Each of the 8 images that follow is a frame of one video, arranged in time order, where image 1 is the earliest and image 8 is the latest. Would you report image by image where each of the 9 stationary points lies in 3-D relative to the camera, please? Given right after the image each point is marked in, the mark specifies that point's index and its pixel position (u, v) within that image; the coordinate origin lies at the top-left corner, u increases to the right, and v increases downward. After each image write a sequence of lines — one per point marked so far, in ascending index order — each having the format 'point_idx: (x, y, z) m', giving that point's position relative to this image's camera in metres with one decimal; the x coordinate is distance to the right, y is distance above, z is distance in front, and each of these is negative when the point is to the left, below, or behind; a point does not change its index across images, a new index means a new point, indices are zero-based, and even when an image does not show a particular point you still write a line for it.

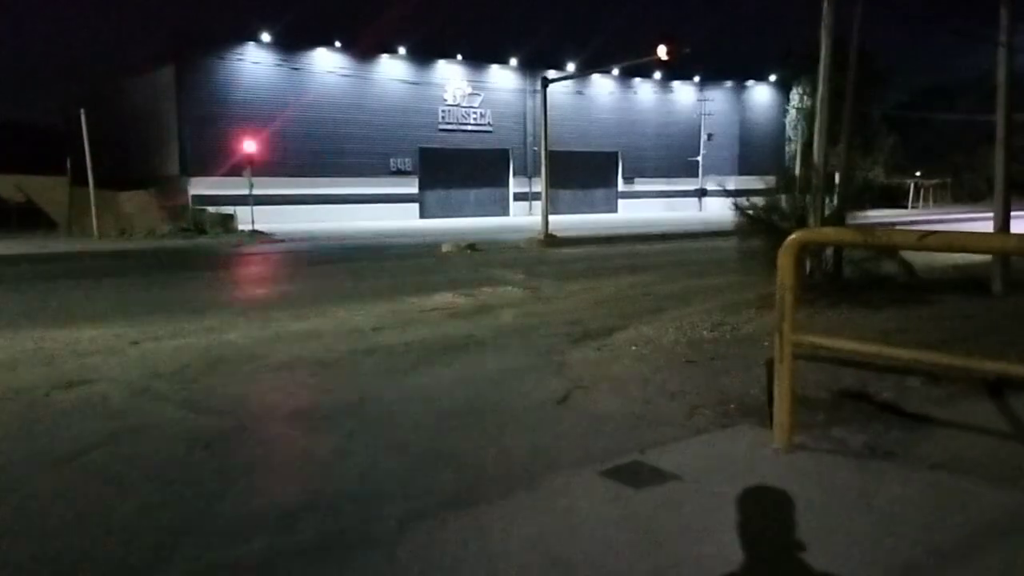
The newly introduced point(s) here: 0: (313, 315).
0: (-3.1, -0.5, +13.7) m
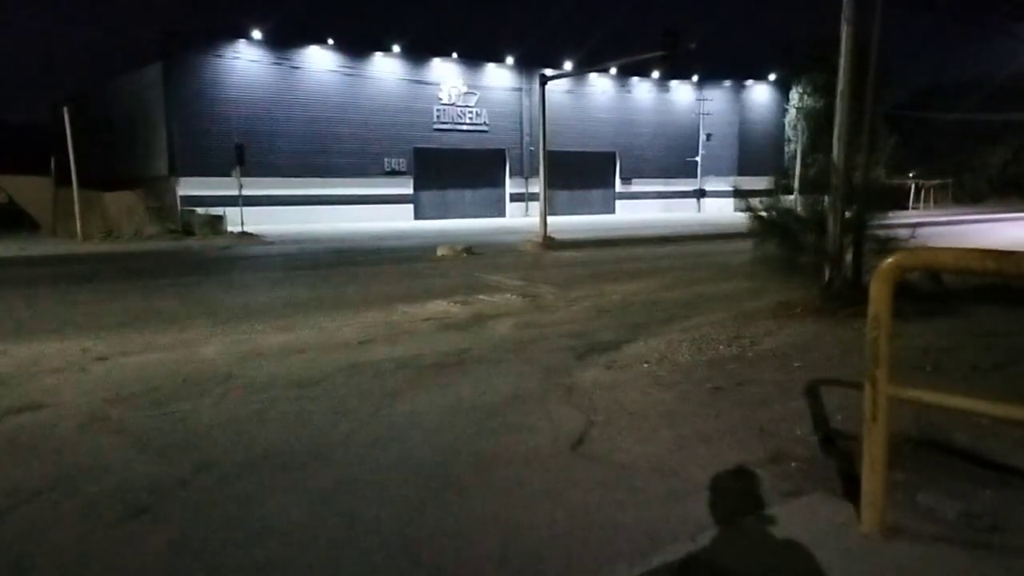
0: (-3.1, -0.6, +12.7) m
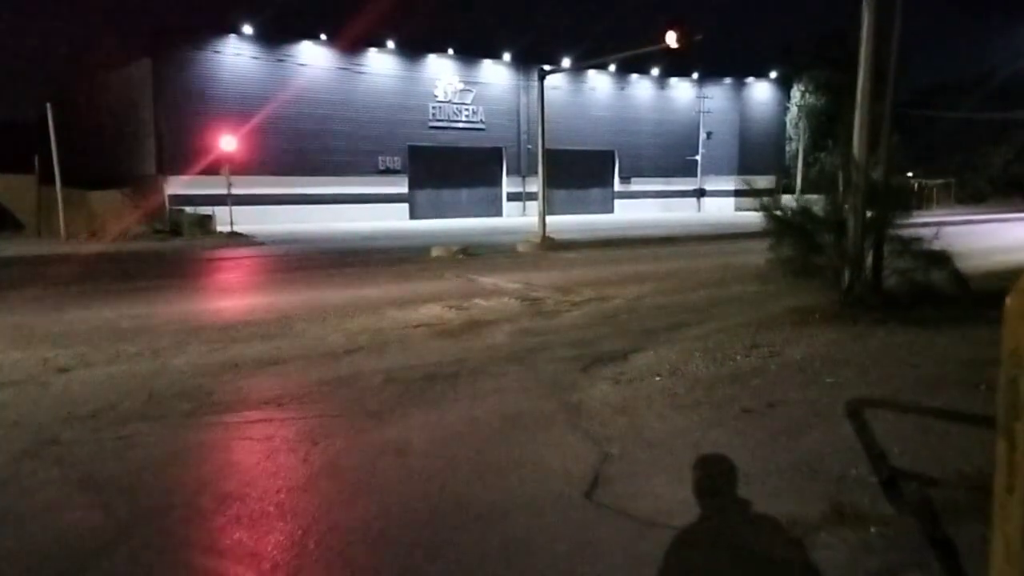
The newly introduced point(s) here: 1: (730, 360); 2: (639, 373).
0: (-3.1, -0.6, +11.8) m
1: (+2.4, -0.8, +9.5) m
2: (+1.3, -0.9, +9.2) m
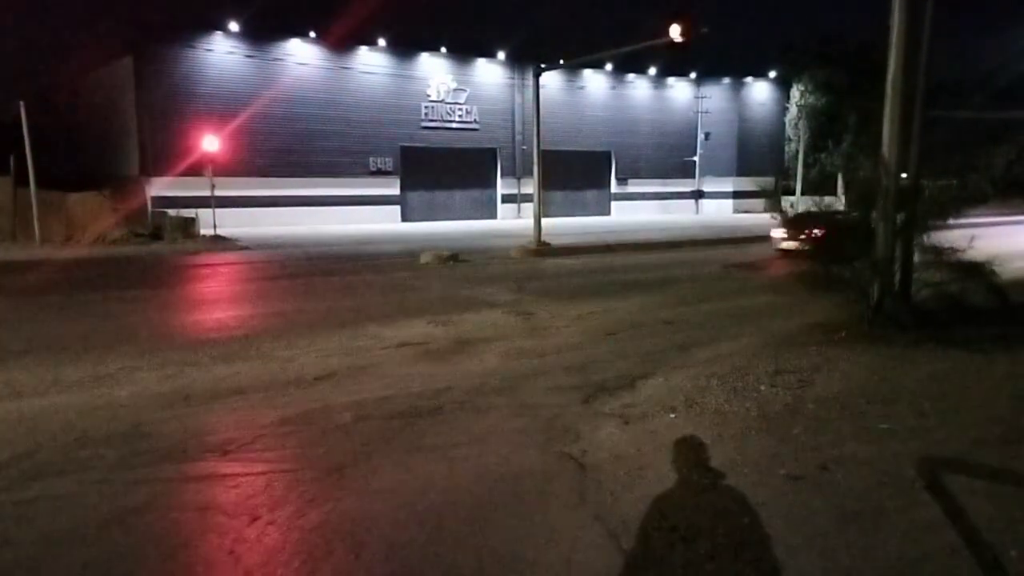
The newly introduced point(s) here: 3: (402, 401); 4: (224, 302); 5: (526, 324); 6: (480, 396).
0: (-3.2, -0.8, +10.5) m
1: (+2.3, -1.0, +8.2) m
2: (+1.2, -1.1, +8.0) m
3: (-1.0, -1.1, +8.3) m
4: (-5.0, -0.3, +15.9) m
5: (+0.2, -0.5, +12.8) m
6: (-0.3, -1.0, +8.5) m
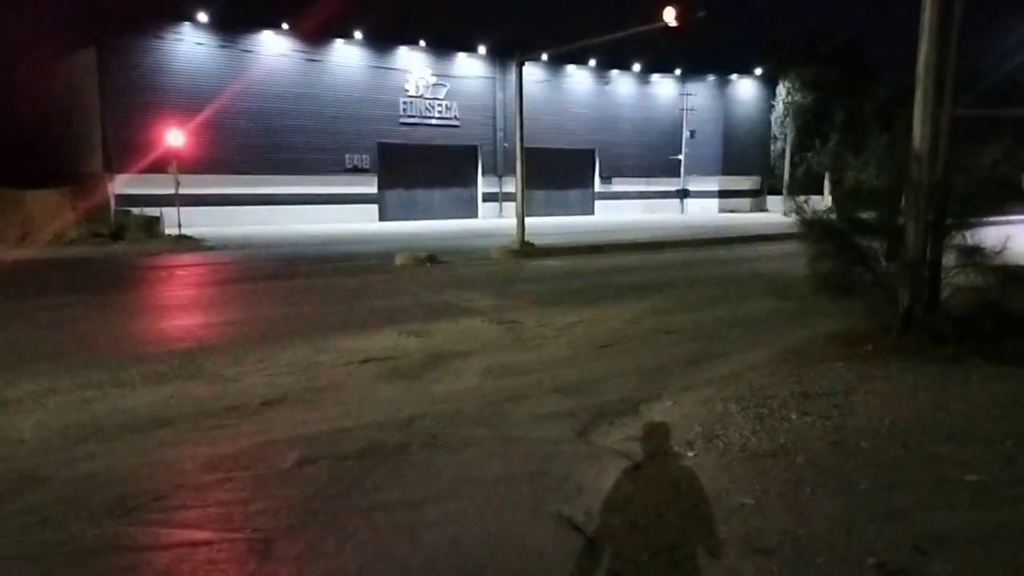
0: (-3.4, -0.9, +9.1) m
1: (+2.2, -1.0, +6.8) m
2: (+1.1, -1.2, +6.6) m
3: (-1.2, -1.1, +6.9) m
4: (-5.3, -0.3, +14.4) m
5: (0.0, -0.6, +11.4) m
6: (-0.4, -1.1, +7.1) m
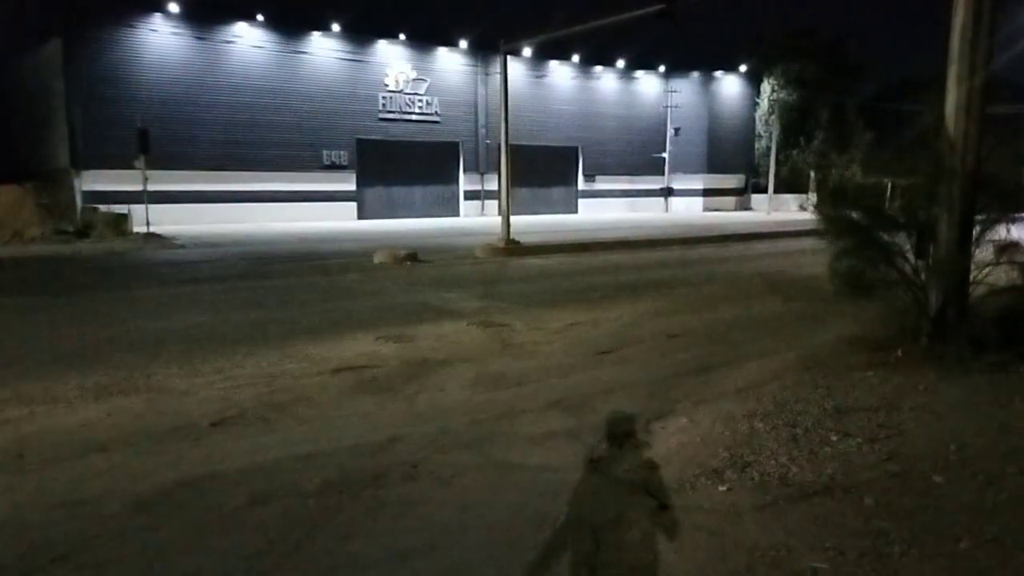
0: (-3.4, -0.9, +7.9) m
1: (+2.1, -1.0, +5.8) m
2: (+1.1, -1.2, +5.5) m
3: (-1.2, -1.1, +5.8) m
4: (-5.5, -0.3, +13.2) m
5: (-0.2, -0.6, +10.3) m
6: (-0.5, -1.1, +6.0) m
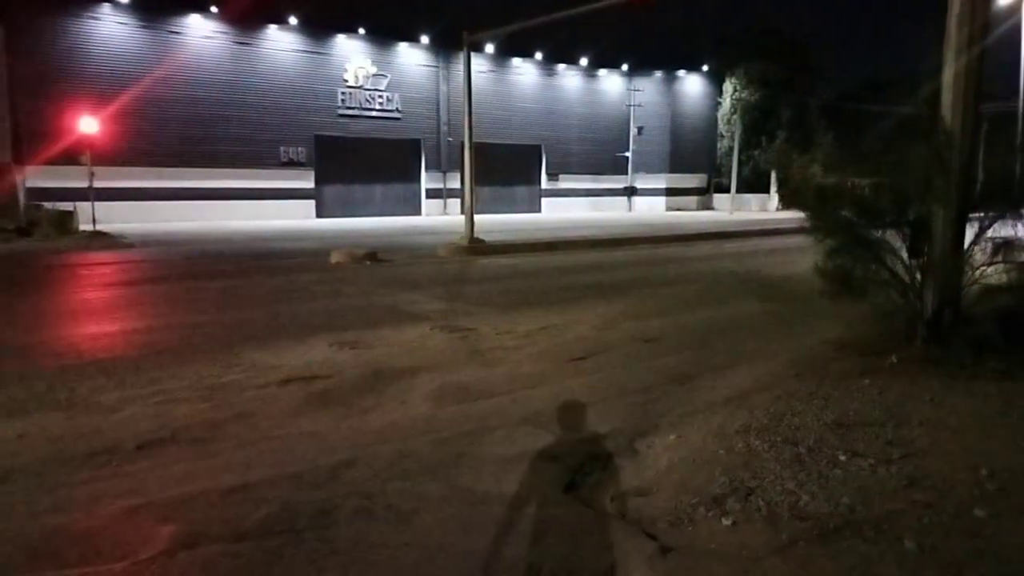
0: (-3.7, -0.9, +7.0) m
1: (+2.0, -1.1, +5.2) m
2: (+0.9, -1.2, +4.8) m
3: (-1.3, -1.2, +5.0) m
4: (-6.0, -0.4, +12.2) m
5: (-0.5, -0.6, +9.6) m
6: (-0.6, -1.1, +5.2) m
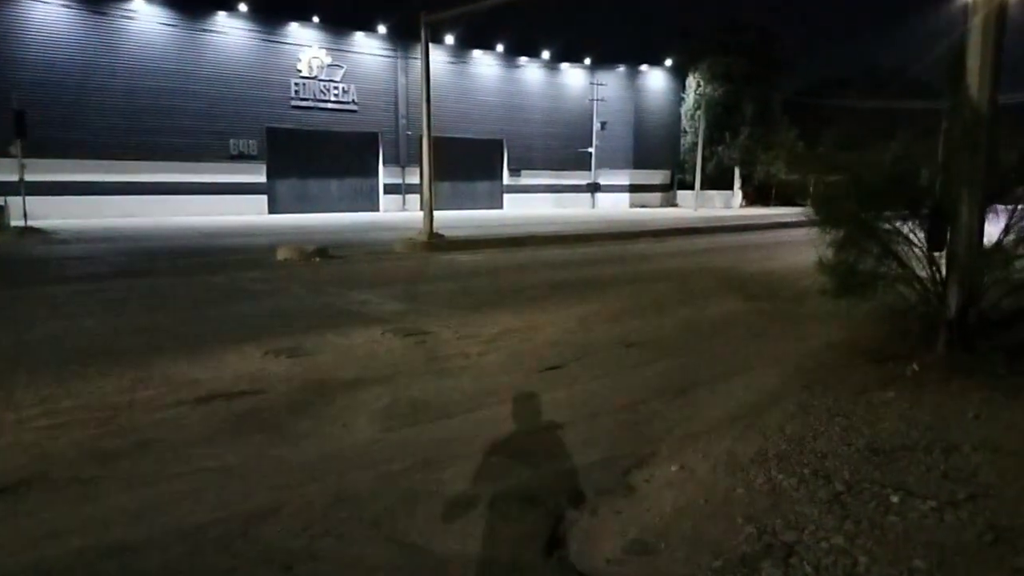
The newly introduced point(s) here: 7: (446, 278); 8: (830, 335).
0: (-3.9, -0.9, +5.6) m
1: (+1.8, -1.0, +4.0) m
2: (+0.8, -1.2, +3.6) m
3: (-1.5, -1.2, +3.7) m
4: (-6.4, -0.4, +10.7) m
5: (-0.9, -0.6, +8.3) m
6: (-0.8, -1.1, +4.0) m
7: (-1.1, +0.2, +14.4) m
8: (+3.3, -0.4, +9.2) m
